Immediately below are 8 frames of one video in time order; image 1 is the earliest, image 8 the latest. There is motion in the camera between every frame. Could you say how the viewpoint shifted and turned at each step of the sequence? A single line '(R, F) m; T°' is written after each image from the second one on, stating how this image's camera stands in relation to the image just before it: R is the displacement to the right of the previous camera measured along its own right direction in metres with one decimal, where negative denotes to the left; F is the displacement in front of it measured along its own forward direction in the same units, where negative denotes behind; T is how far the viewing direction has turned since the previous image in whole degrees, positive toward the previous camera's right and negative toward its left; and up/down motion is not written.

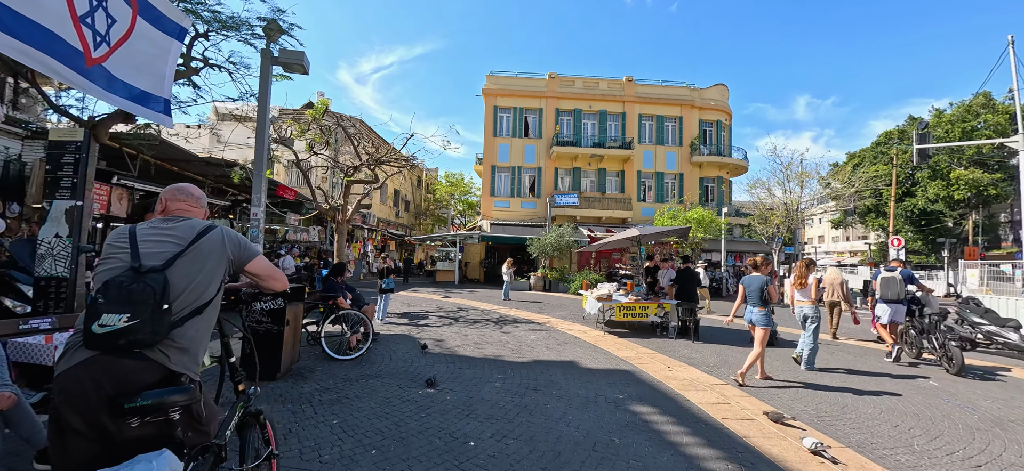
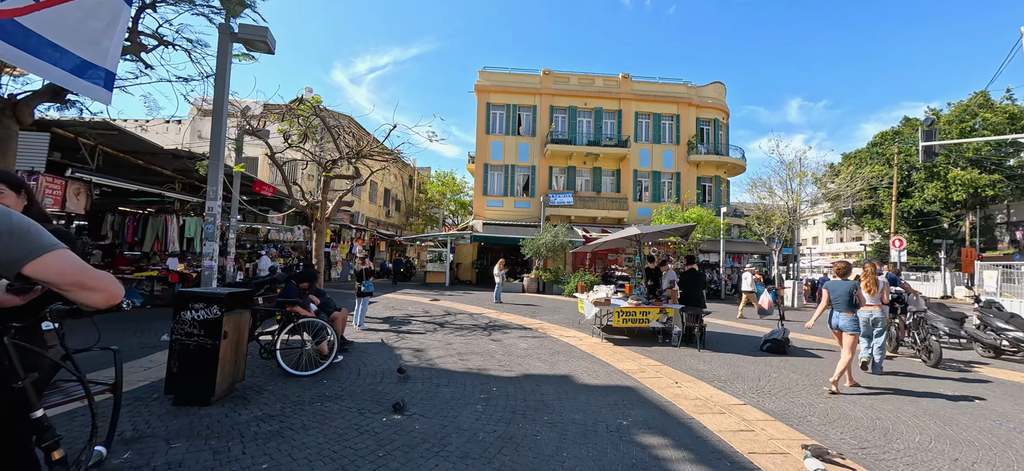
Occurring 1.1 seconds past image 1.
(+0.1, +0.7) m; +1°
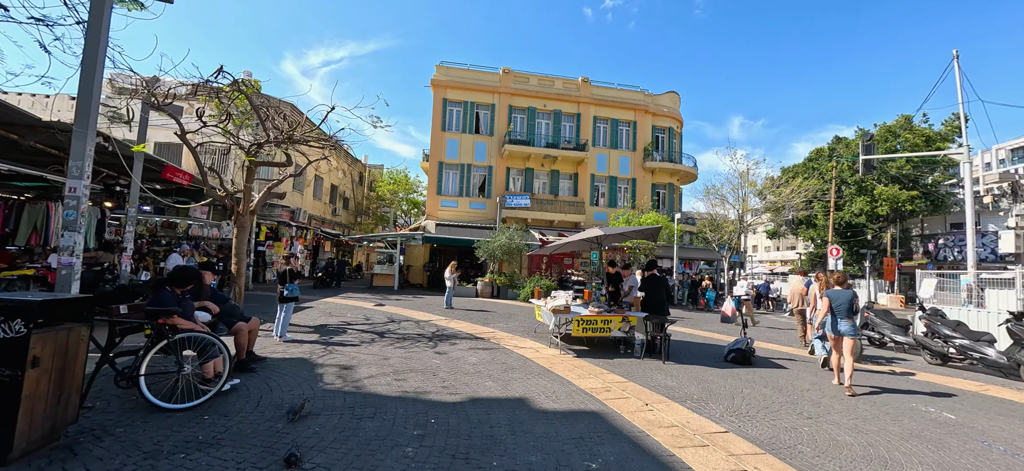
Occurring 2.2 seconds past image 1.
(+0.1, +0.8) m; +6°
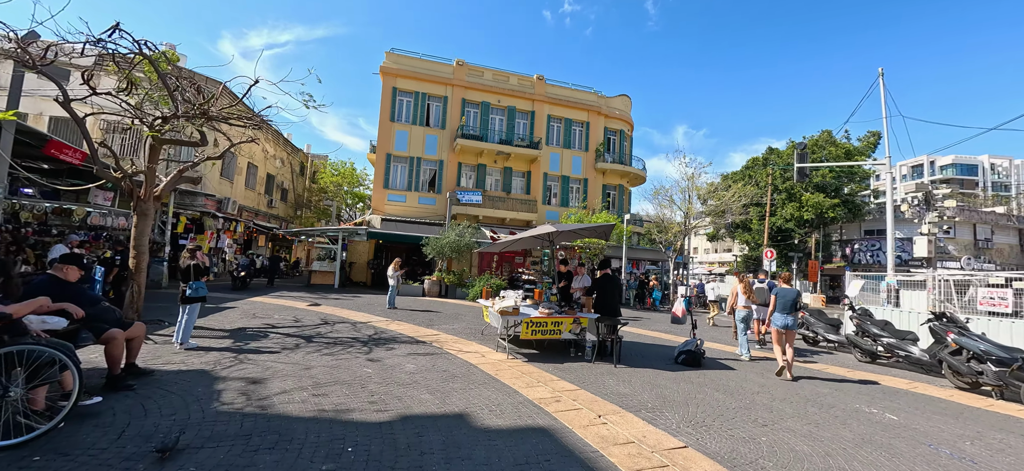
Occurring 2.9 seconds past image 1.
(+0.1, +0.5) m; +6°
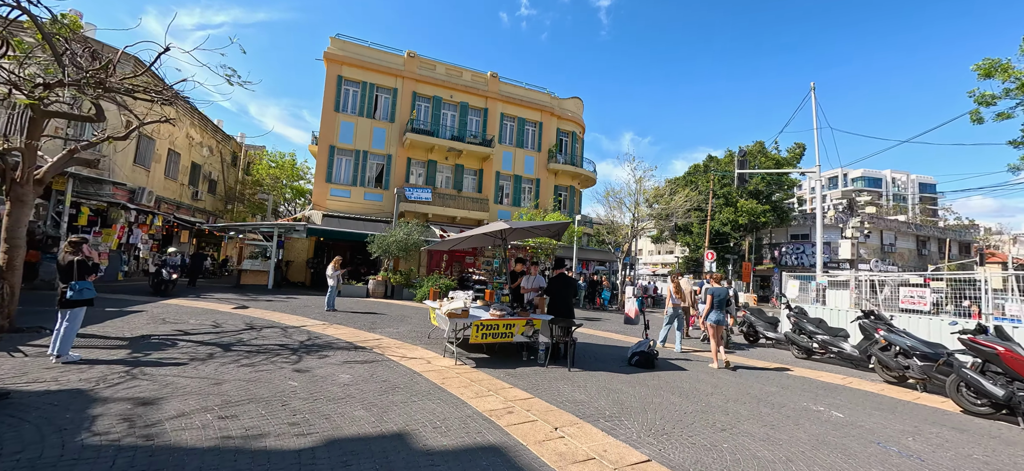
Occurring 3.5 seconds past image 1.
(0.0, +0.4) m; +7°
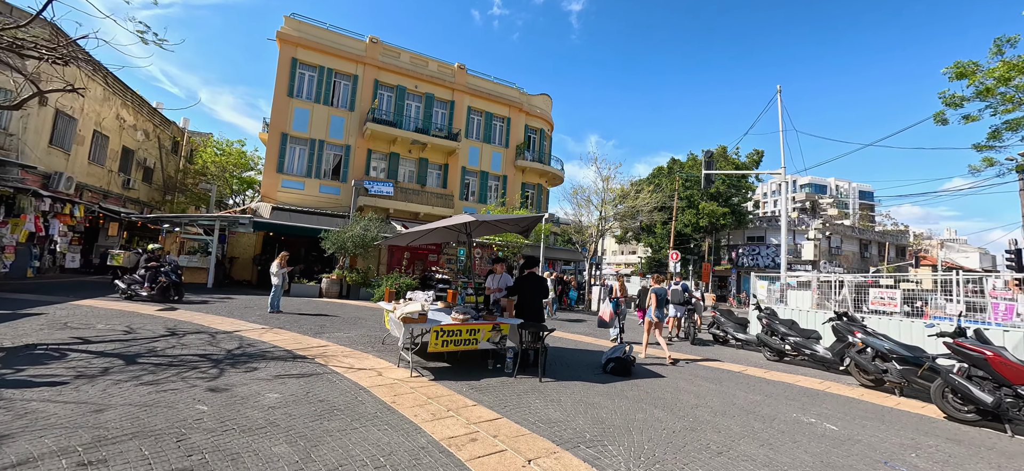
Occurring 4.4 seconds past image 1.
(0.0, +0.7) m; +5°
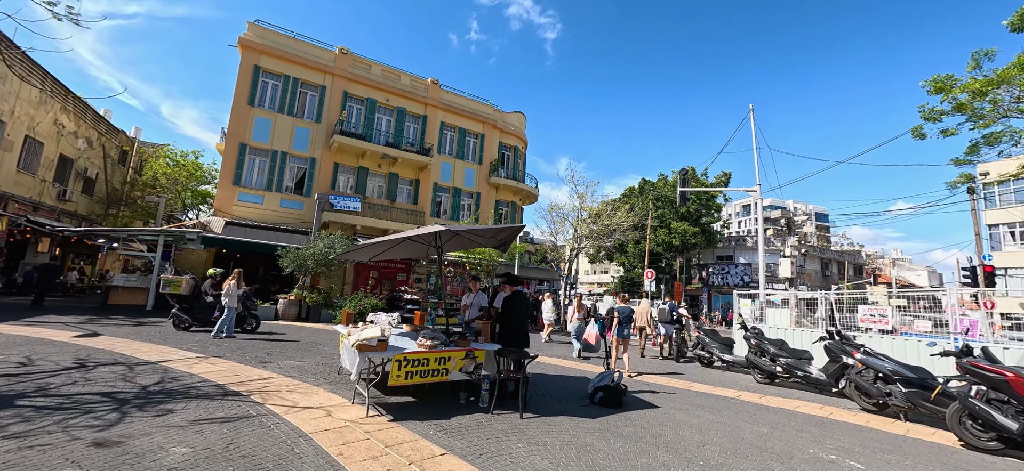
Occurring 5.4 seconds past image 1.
(0.0, +0.7) m; +4°
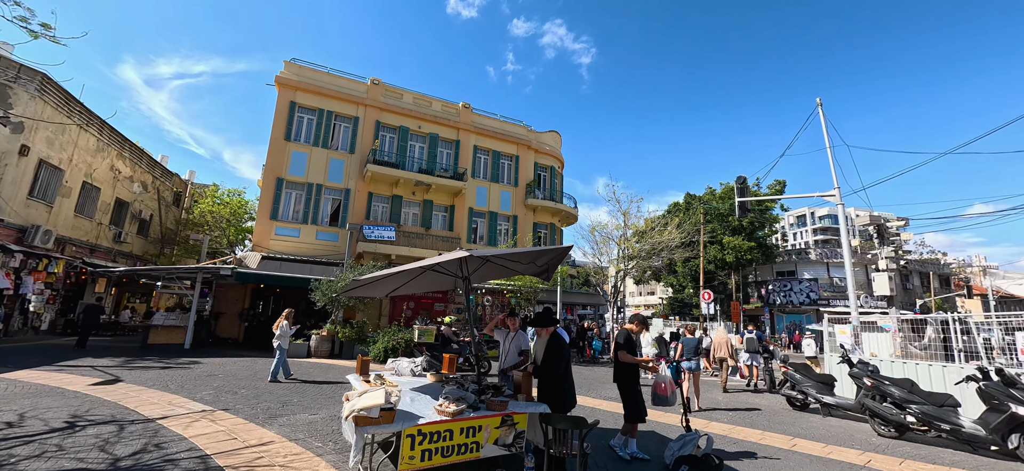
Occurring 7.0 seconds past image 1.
(0.0, +1.2) m; -5°
